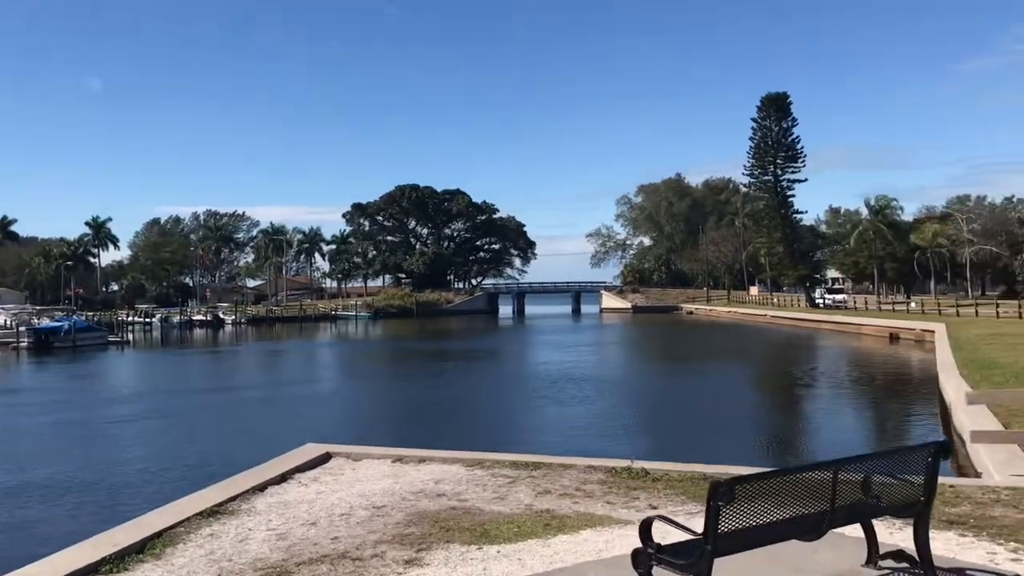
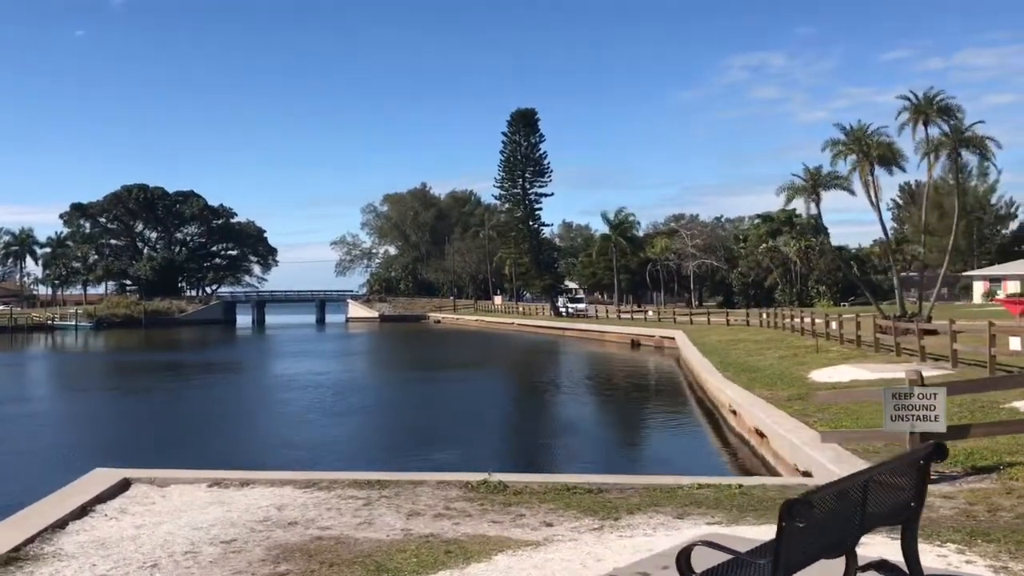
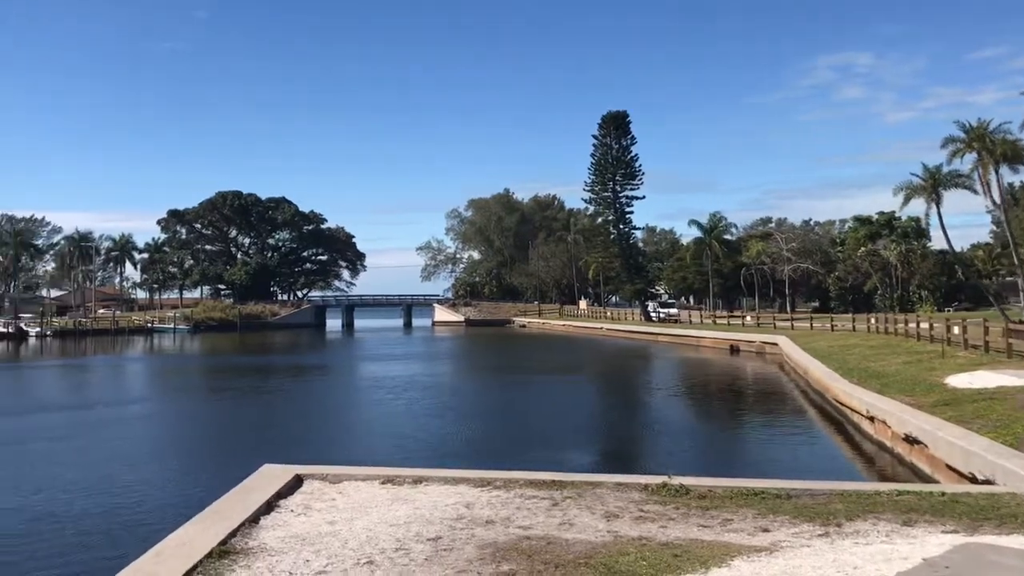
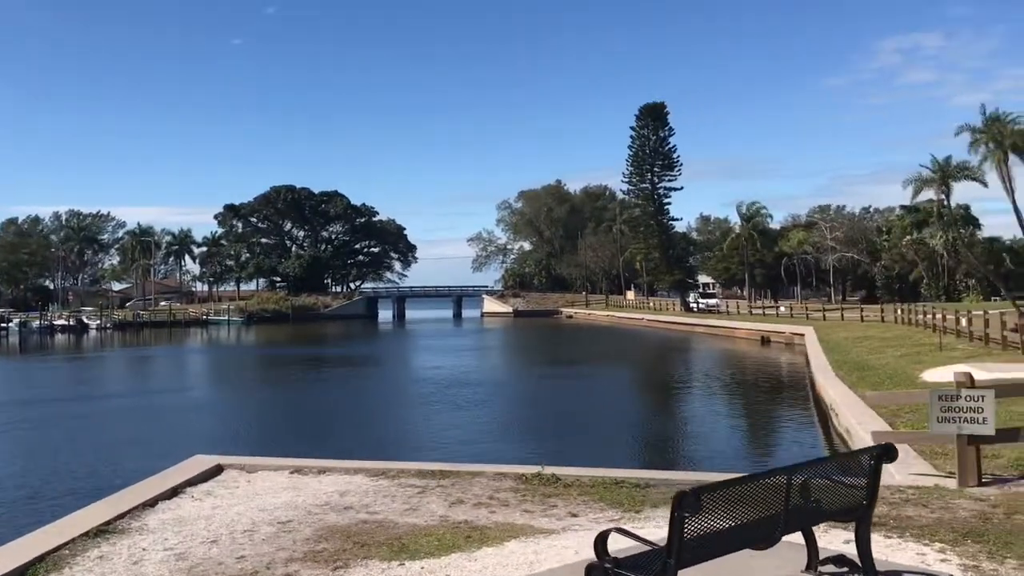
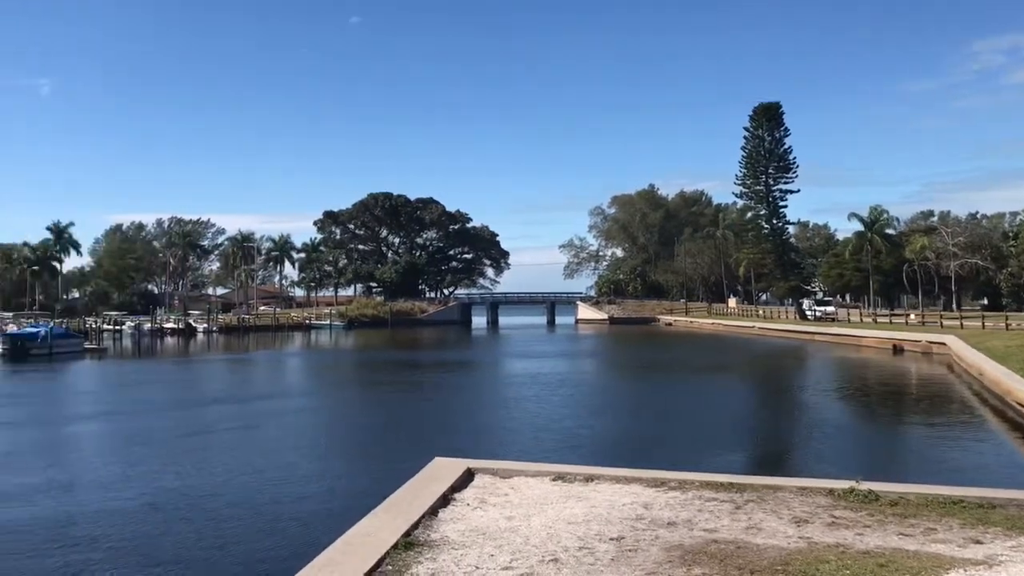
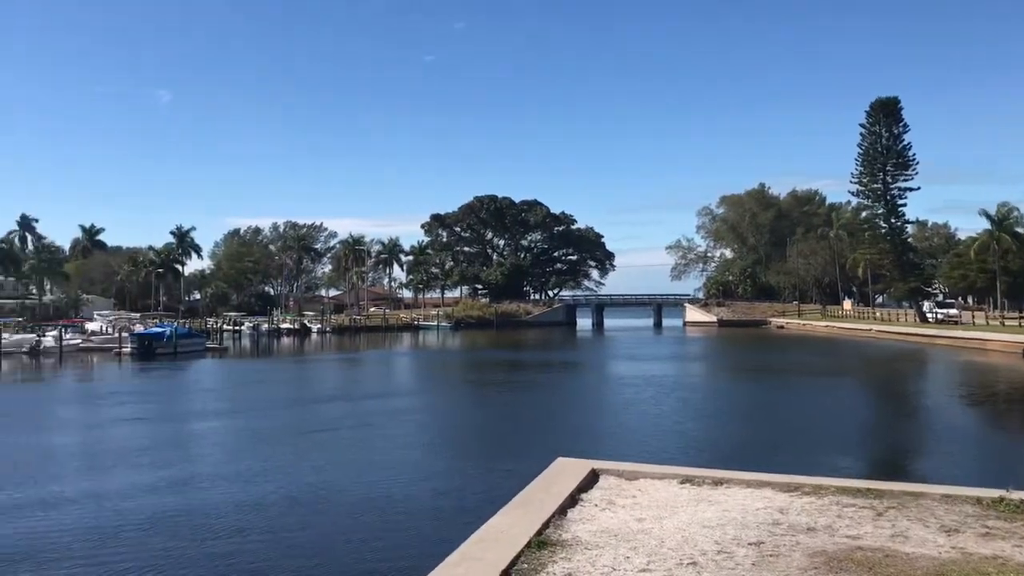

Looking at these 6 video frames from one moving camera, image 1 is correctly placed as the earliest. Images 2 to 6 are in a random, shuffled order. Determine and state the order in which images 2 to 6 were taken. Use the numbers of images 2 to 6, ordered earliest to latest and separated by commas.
4, 2, 3, 5, 6
